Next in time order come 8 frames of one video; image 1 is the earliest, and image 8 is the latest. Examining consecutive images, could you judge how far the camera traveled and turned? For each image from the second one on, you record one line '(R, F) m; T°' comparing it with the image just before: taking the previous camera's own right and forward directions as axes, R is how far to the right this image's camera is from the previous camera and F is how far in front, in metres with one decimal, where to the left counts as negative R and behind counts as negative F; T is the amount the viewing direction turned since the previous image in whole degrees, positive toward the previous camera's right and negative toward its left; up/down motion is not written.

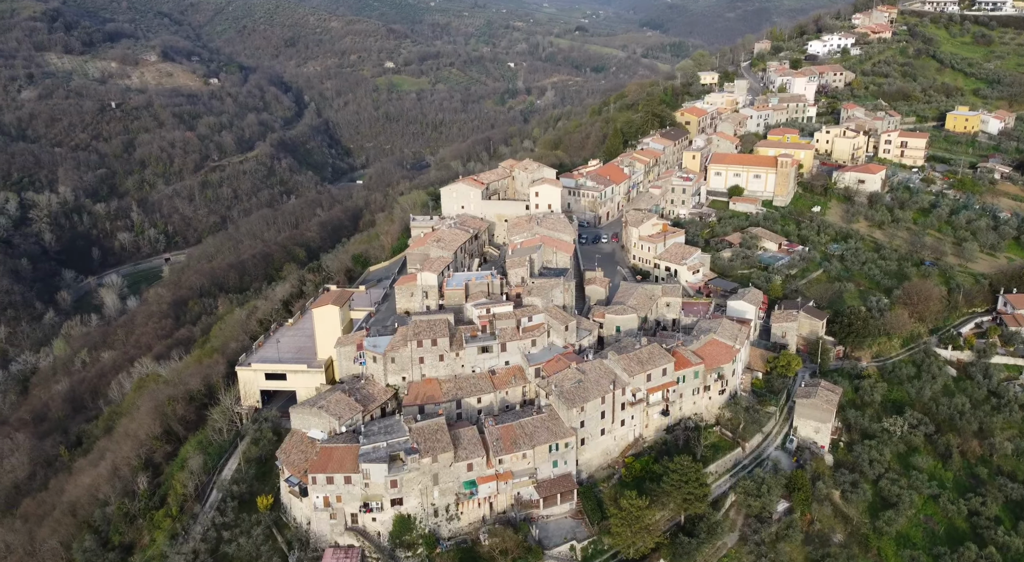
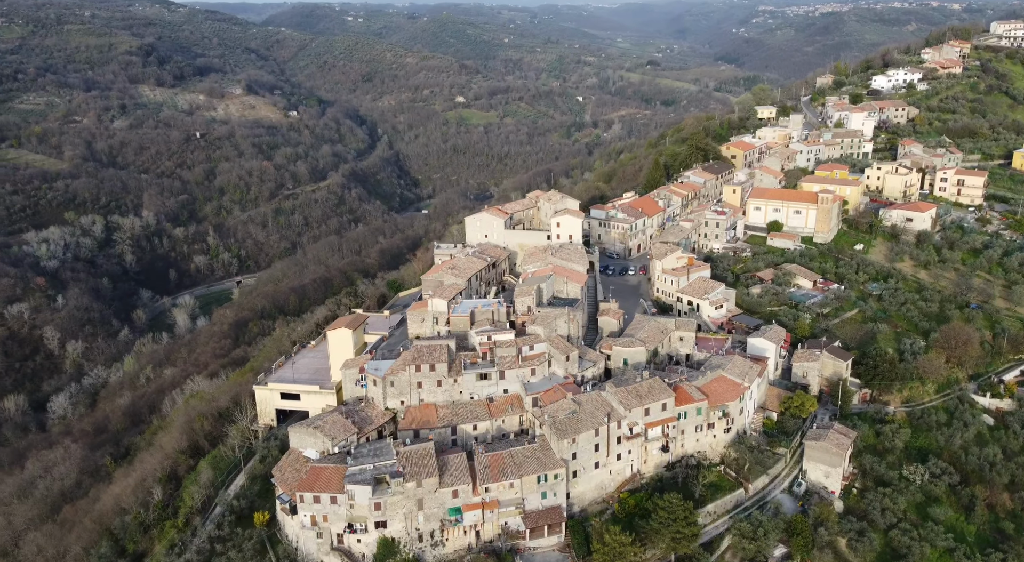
(+2.3, -0.1) m; -5°
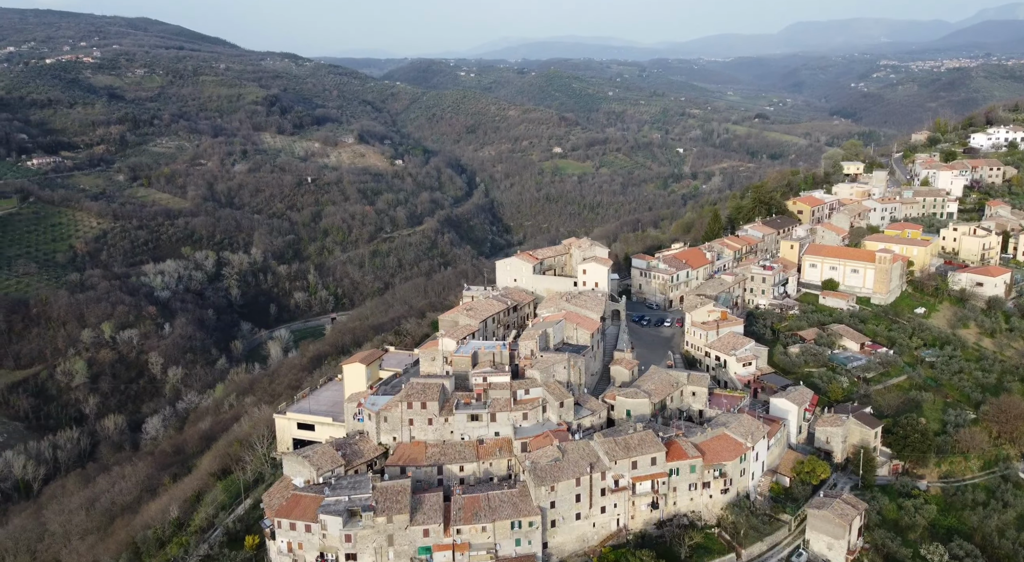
(+3.6, -0.1) m; -8°
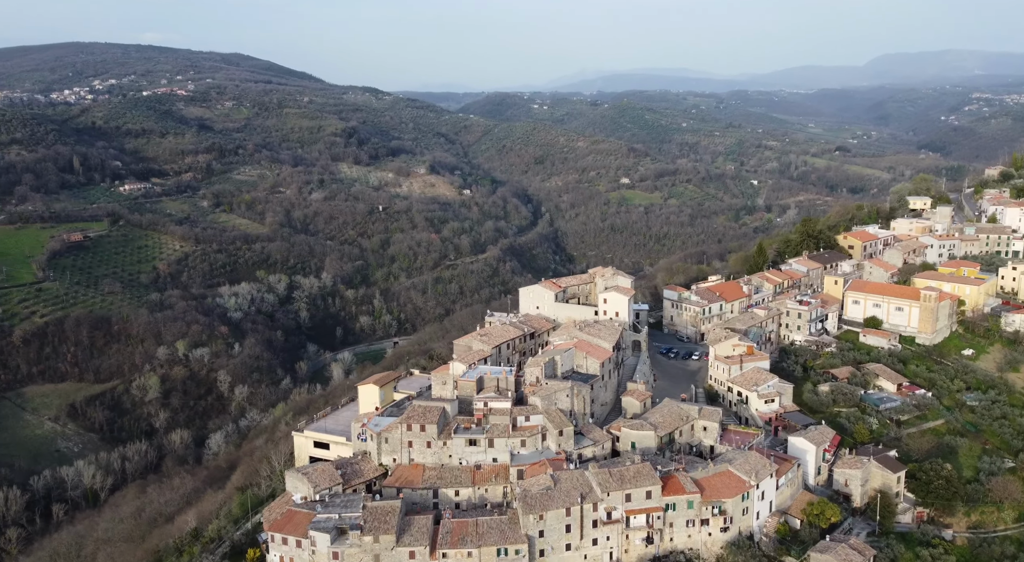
(+2.4, -0.2) m; -5°
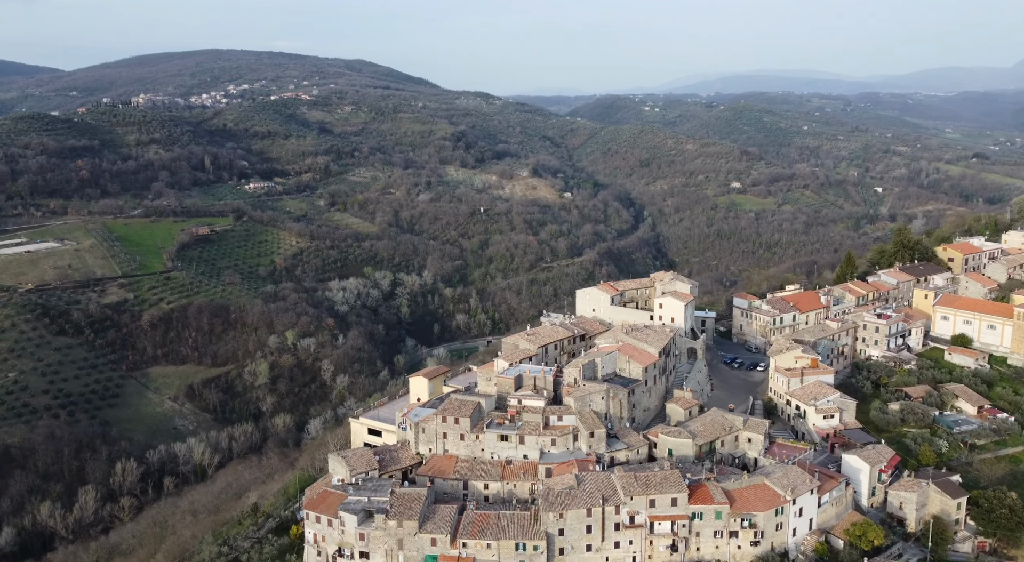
(+2.5, -0.2) m; -8°
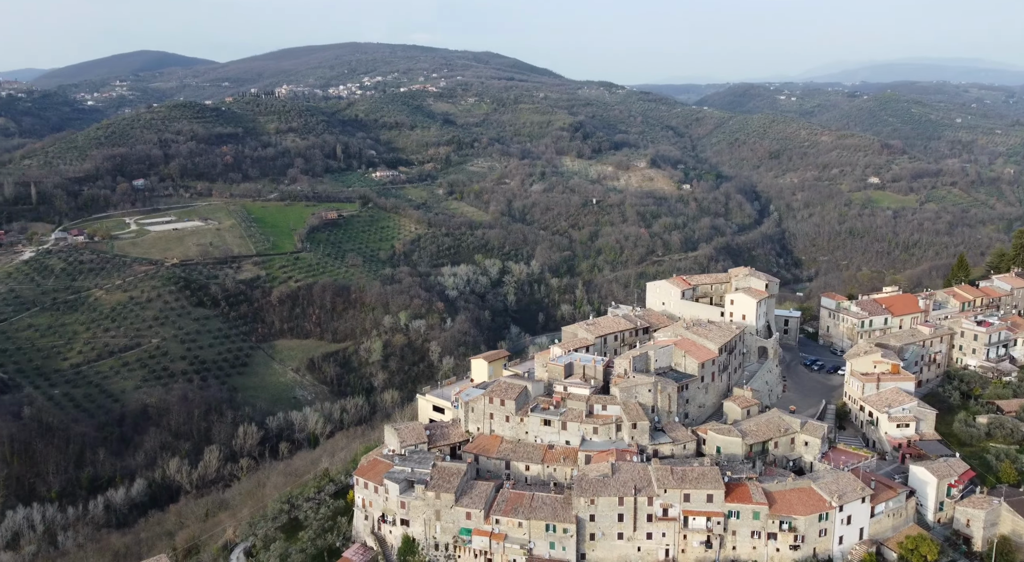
(+2.6, -0.4) m; -9°
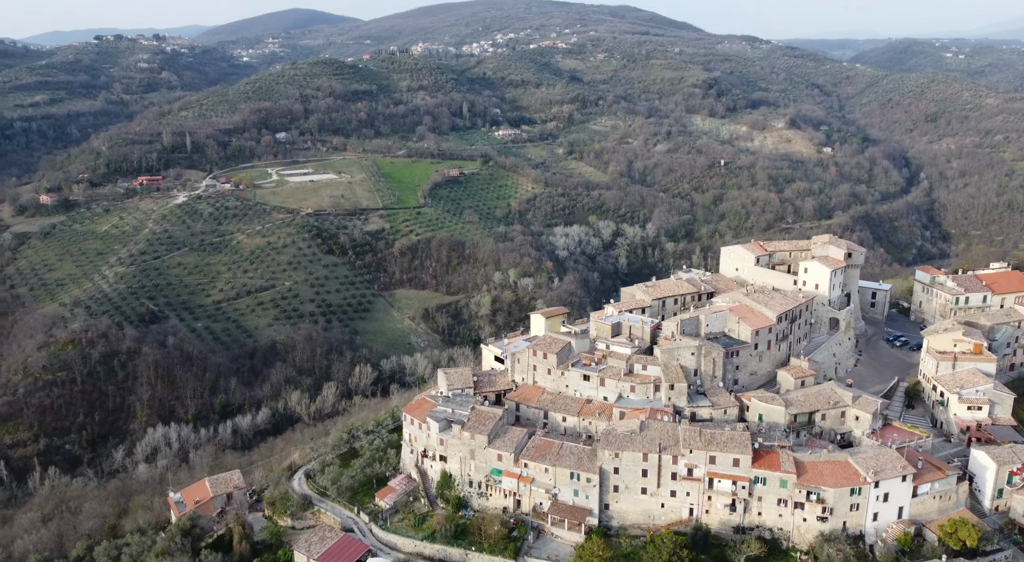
(+3.0, -0.6) m; -10°
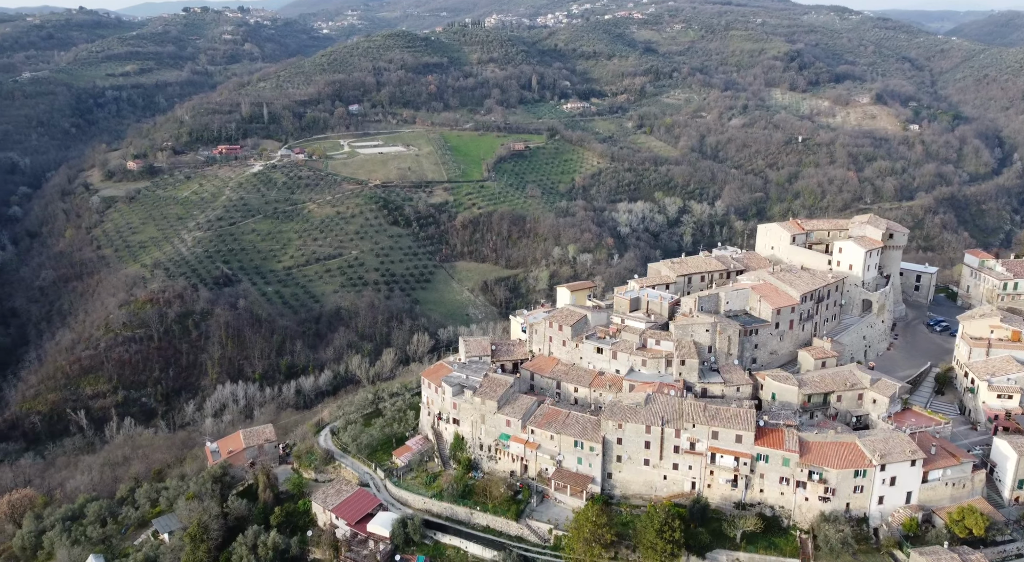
(+2.1, -0.5) m; -5°
